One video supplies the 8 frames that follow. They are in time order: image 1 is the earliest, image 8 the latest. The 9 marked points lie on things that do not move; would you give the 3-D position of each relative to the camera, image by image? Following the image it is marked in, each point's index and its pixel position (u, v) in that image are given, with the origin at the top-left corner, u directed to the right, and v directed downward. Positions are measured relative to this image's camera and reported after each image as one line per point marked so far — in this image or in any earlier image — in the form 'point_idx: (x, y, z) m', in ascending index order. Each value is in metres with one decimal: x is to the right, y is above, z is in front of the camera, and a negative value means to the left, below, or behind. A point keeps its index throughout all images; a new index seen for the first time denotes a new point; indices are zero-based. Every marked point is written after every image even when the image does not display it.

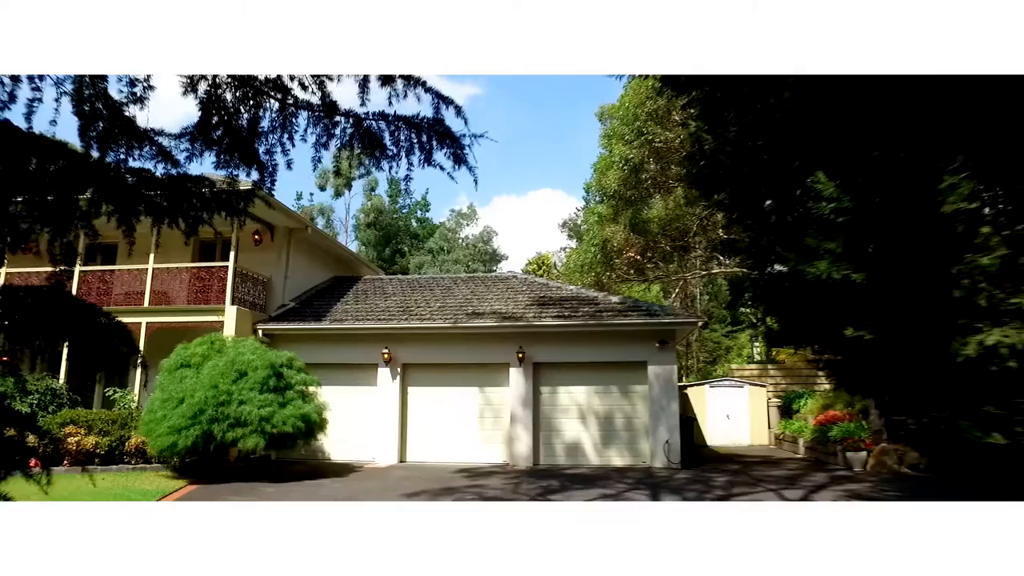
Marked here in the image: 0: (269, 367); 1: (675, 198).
0: (-3.5, -1.1, +10.5) m
1: (+3.8, +2.1, +17.4) m
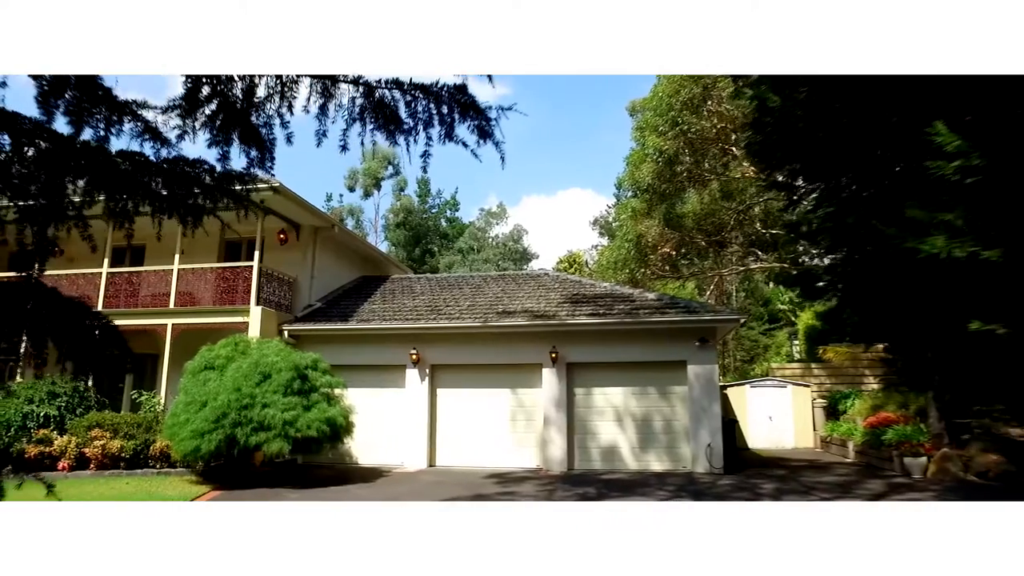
0: (-3.1, -1.1, +10.2) m
1: (+4.5, +2.2, +16.8) m
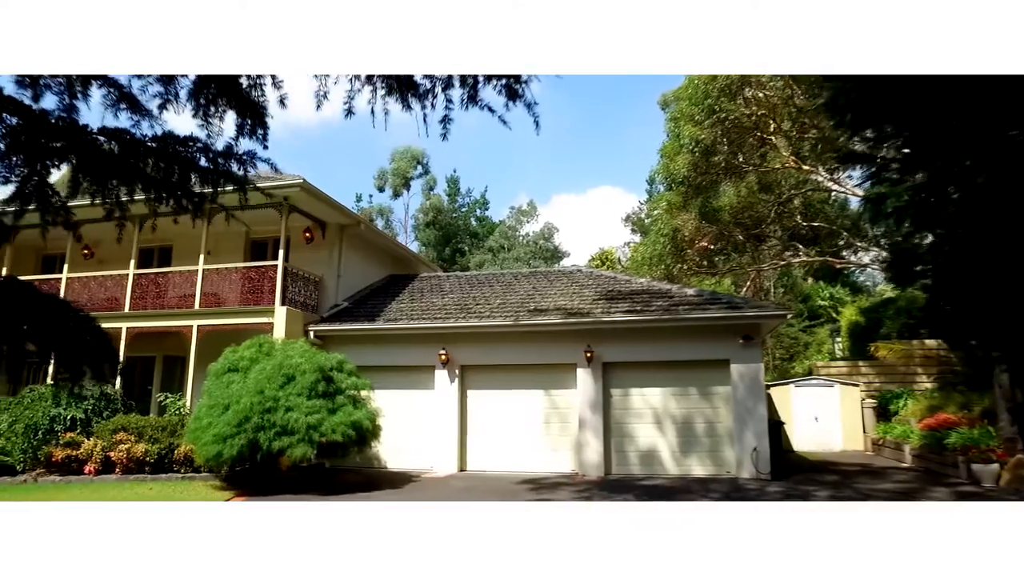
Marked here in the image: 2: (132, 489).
0: (-2.6, -1.1, +9.9) m
1: (+5.1, +2.3, +16.1) m
2: (-5.5, -2.9, +10.5) m
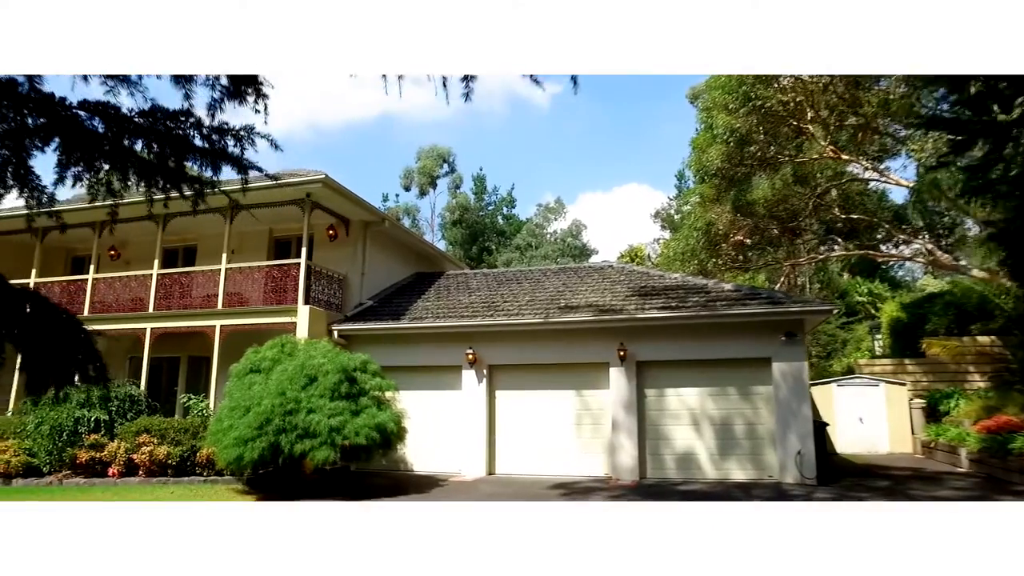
0: (-2.2, -1.1, +9.5) m
1: (+5.7, +2.4, +15.5) m
2: (-5.0, -2.9, +10.3) m
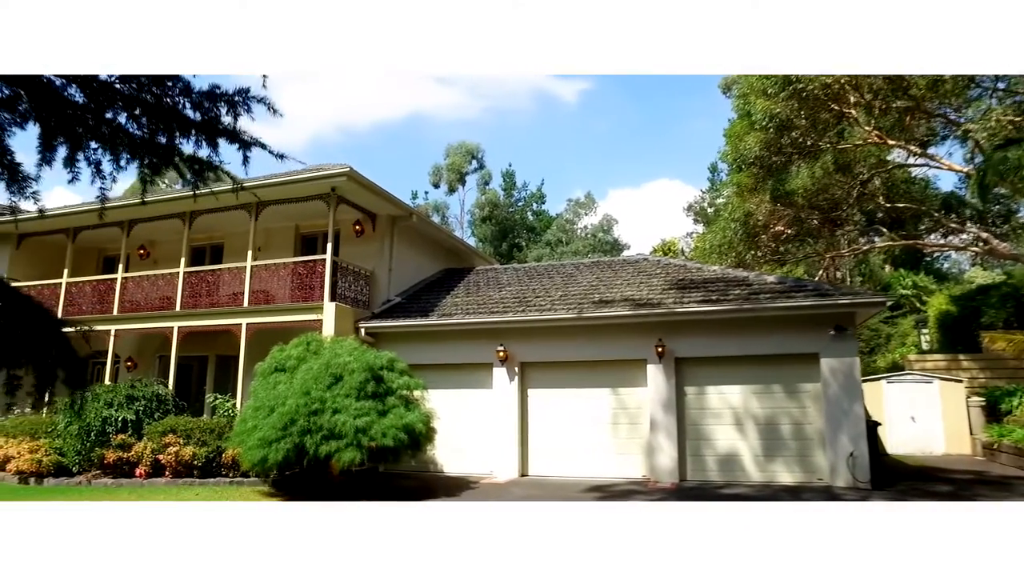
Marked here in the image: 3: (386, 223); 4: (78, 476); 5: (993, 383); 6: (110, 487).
0: (-1.8, -1.0, +9.2) m
1: (+6.3, +2.5, +14.8) m
2: (-4.6, -2.9, +10.1) m
3: (-2.3, +1.2, +13.5) m
4: (-6.8, -2.9, +11.5) m
5: (+9.1, -1.8, +14.1) m
6: (-6.0, -2.9, +10.9) m
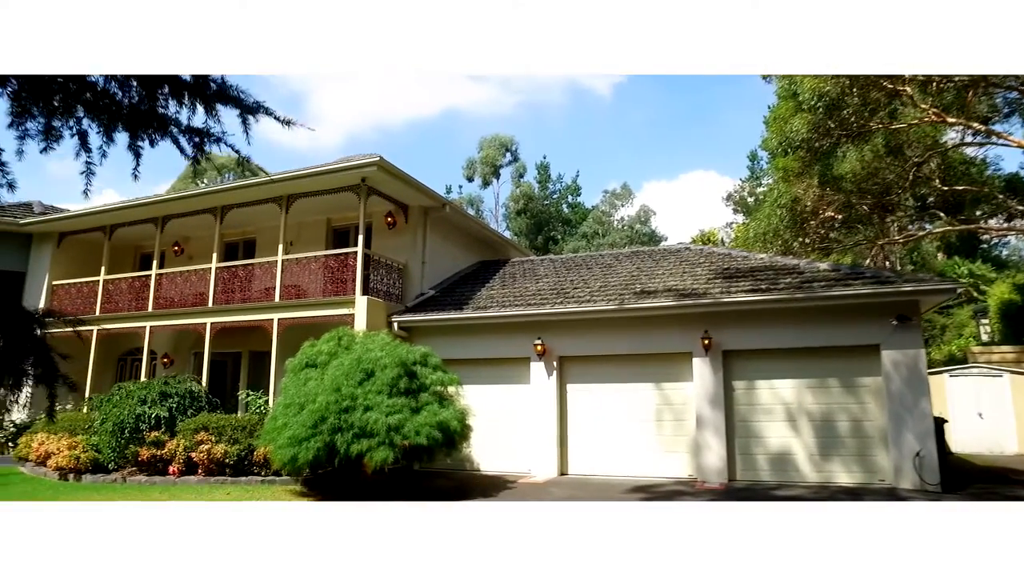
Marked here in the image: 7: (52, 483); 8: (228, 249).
0: (-1.4, -0.9, +8.9) m
1: (+7.0, +2.7, +14.1) m
2: (-4.1, -2.8, +9.9) m
3: (-1.7, +1.3, +13.2) m
4: (-6.2, -2.9, +11.4) m
5: (+9.8, -1.6, +13.2) m
6: (-5.4, -2.9, +10.7) m
7: (-7.0, -3.0, +11.2) m
8: (-6.0, +0.8, +15.5) m
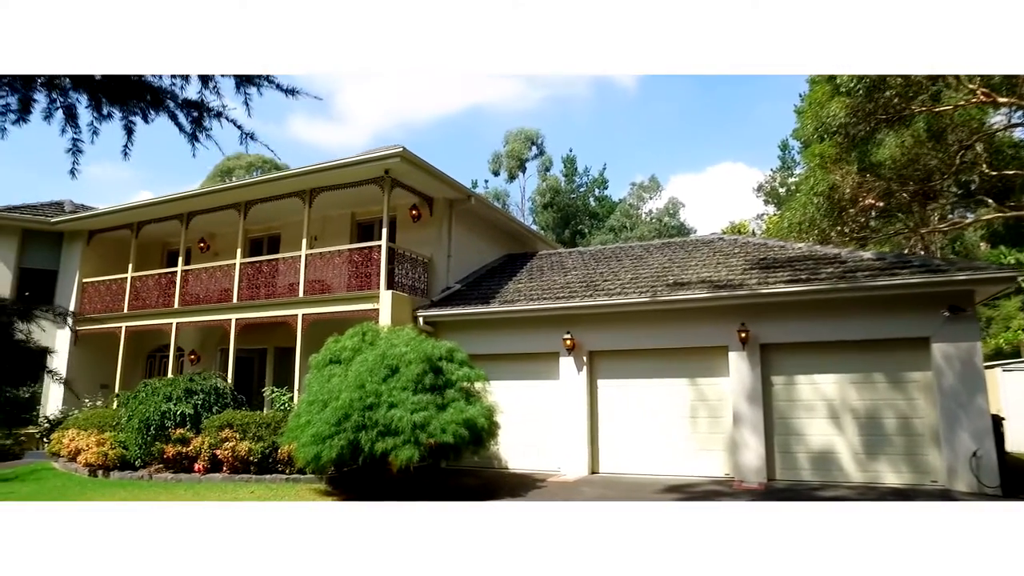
0: (-1.0, -0.9, +8.6) m
1: (+7.5, +2.9, +13.5) m
2: (-3.7, -2.7, +9.8) m
3: (-1.2, +1.4, +12.9) m
4: (-5.7, -2.8, +11.3) m
5: (+10.3, -1.4, +12.5) m
6: (-5.0, -2.8, +10.6) m
7: (-6.6, -2.9, +11.2) m
8: (-5.4, +0.9, +15.4) m
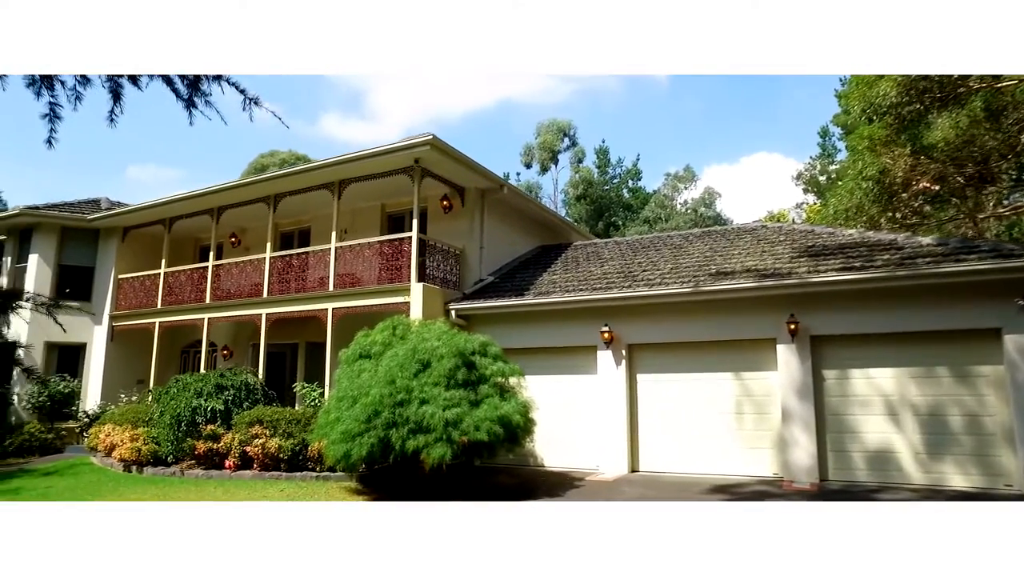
0: (-0.6, -0.8, +8.3) m
1: (+8.1, +3.1, +12.7) m
2: (-3.2, -2.6, +9.6) m
3: (-0.6, +1.5, +12.6) m
4: (-5.2, -2.7, +11.2) m
5: (+10.9, -1.2, +11.7) m
6: (-4.5, -2.7, +10.5) m
7: (-6.0, -2.8, +11.1) m
8: (-4.7, +1.0, +15.2) m
